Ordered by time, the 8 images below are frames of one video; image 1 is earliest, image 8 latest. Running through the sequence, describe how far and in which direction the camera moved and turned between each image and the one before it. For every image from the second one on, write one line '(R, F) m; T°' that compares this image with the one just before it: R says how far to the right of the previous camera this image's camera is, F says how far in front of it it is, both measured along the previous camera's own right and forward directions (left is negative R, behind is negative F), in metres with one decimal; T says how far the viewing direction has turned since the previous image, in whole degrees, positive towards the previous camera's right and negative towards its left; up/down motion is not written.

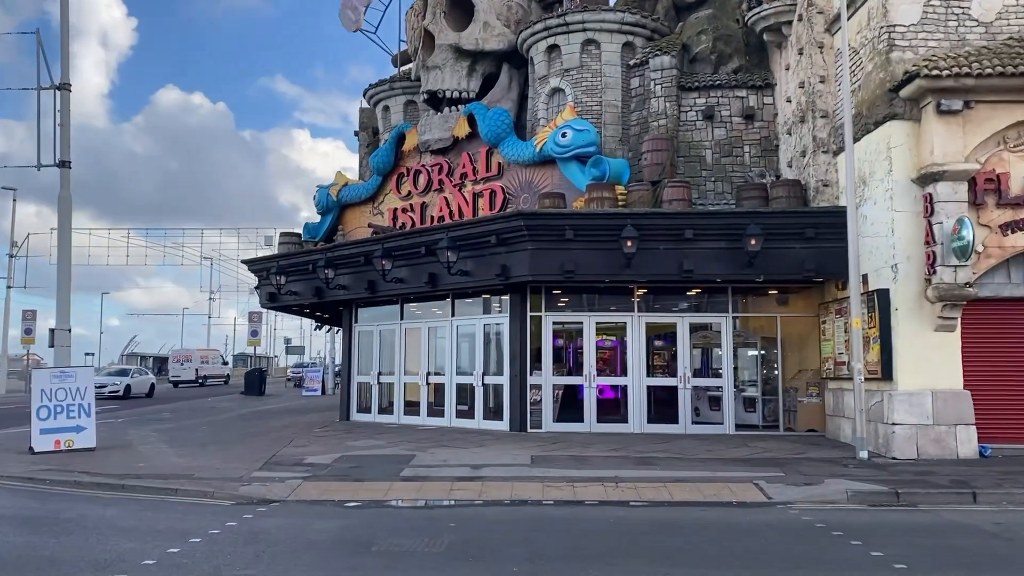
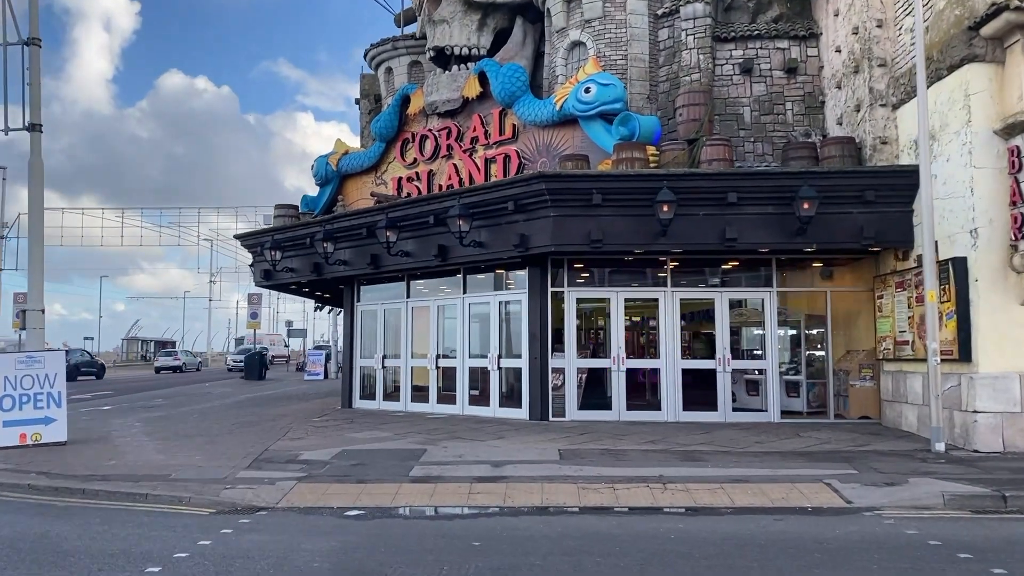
(-0.2, +1.6) m; 0°
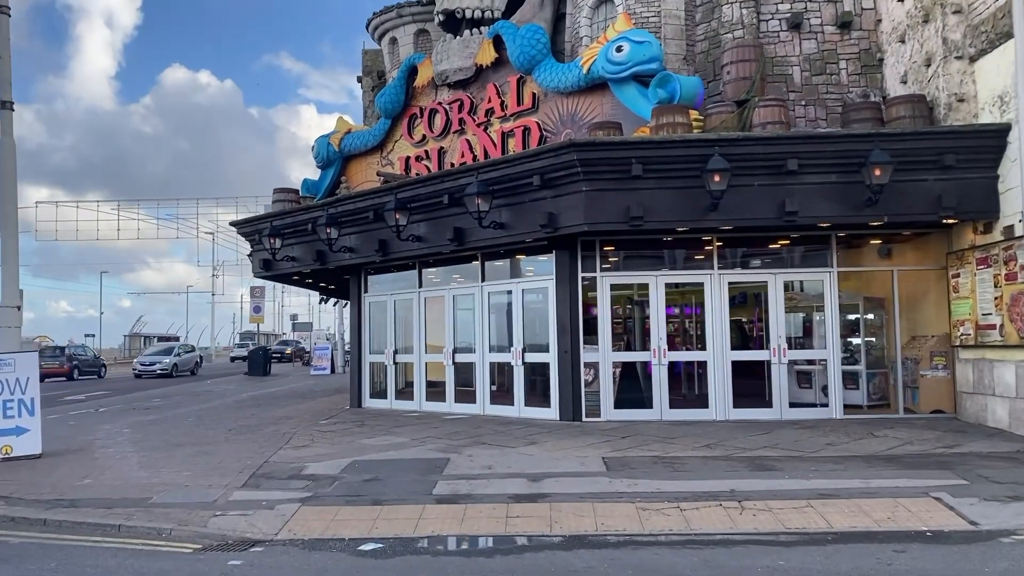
(-0.3, +1.5) m; 0°
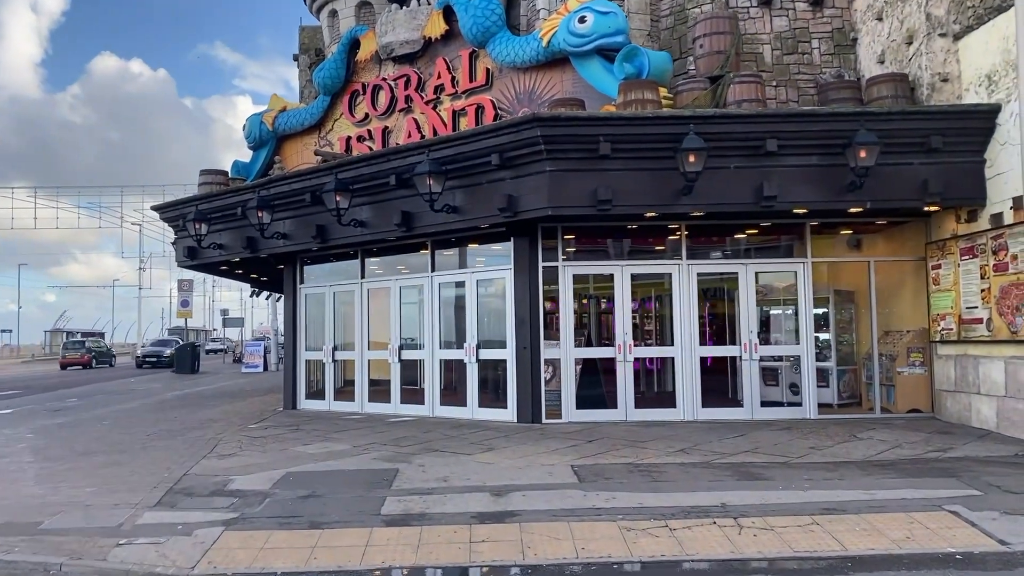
(-0.2, +1.1) m; +4°
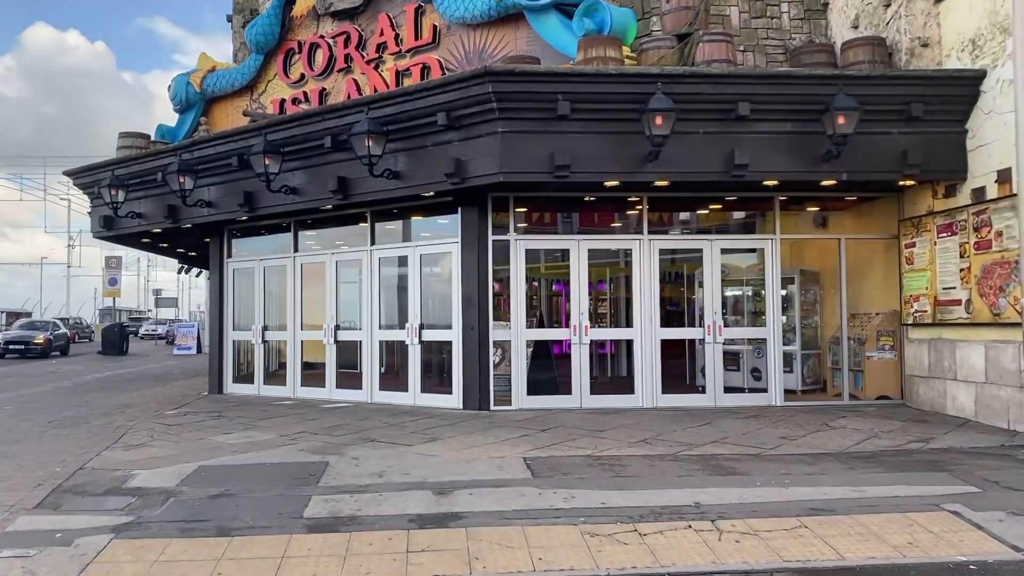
(0.0, +0.9) m; +4°
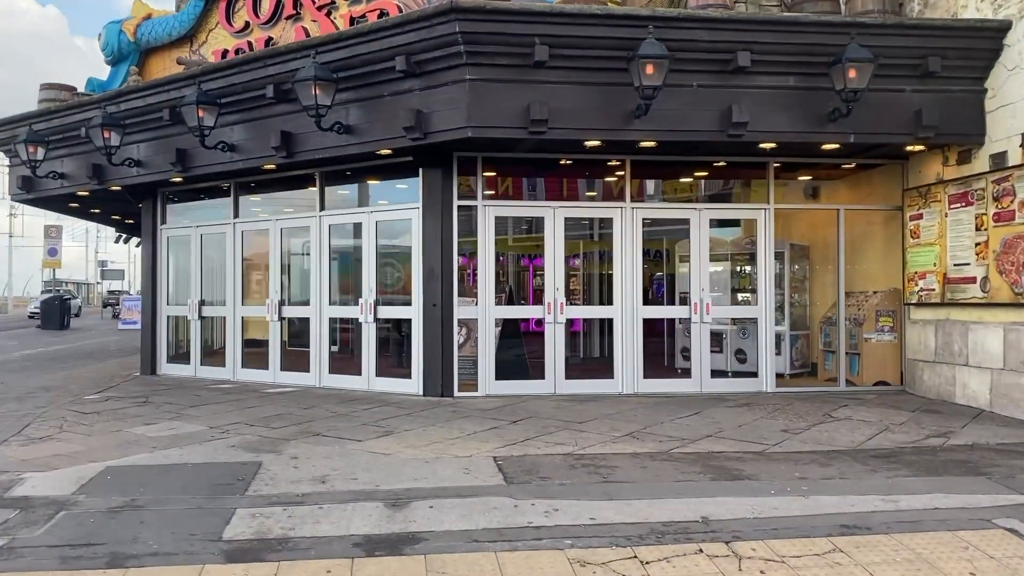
(-0.1, +1.1) m; +3°
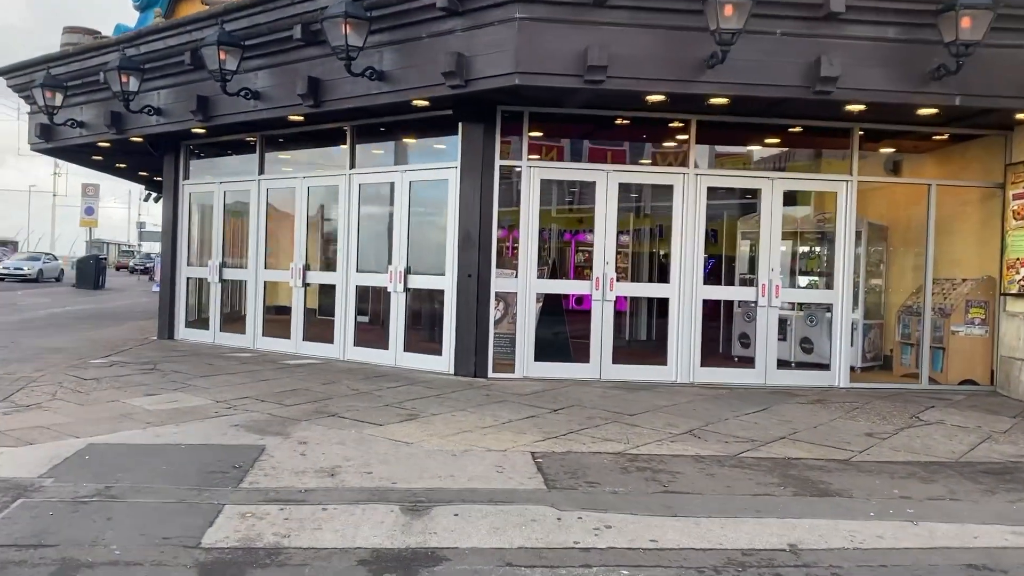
(-0.1, +0.9) m; -2°
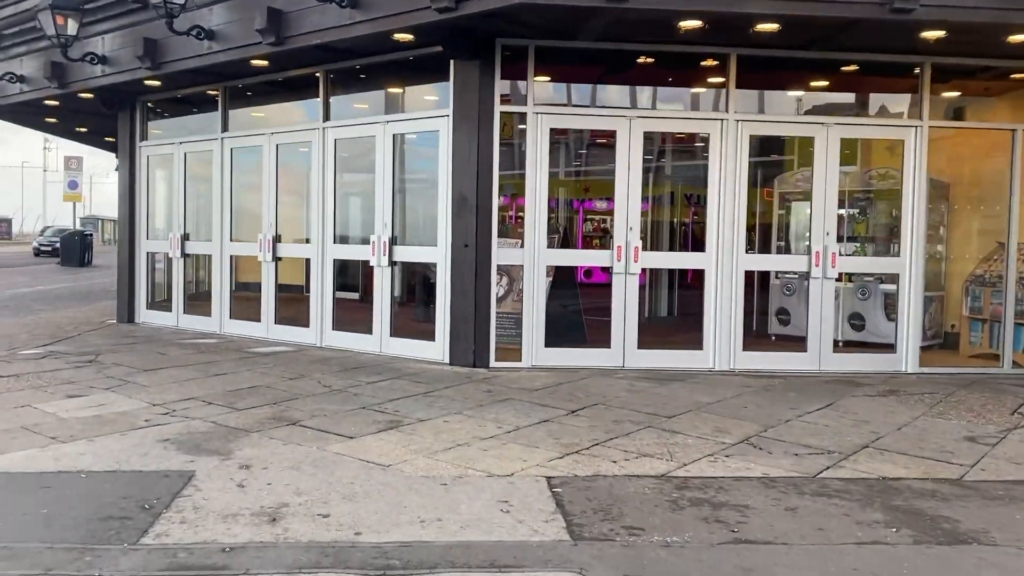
(0.0, +1.4) m; 0°
